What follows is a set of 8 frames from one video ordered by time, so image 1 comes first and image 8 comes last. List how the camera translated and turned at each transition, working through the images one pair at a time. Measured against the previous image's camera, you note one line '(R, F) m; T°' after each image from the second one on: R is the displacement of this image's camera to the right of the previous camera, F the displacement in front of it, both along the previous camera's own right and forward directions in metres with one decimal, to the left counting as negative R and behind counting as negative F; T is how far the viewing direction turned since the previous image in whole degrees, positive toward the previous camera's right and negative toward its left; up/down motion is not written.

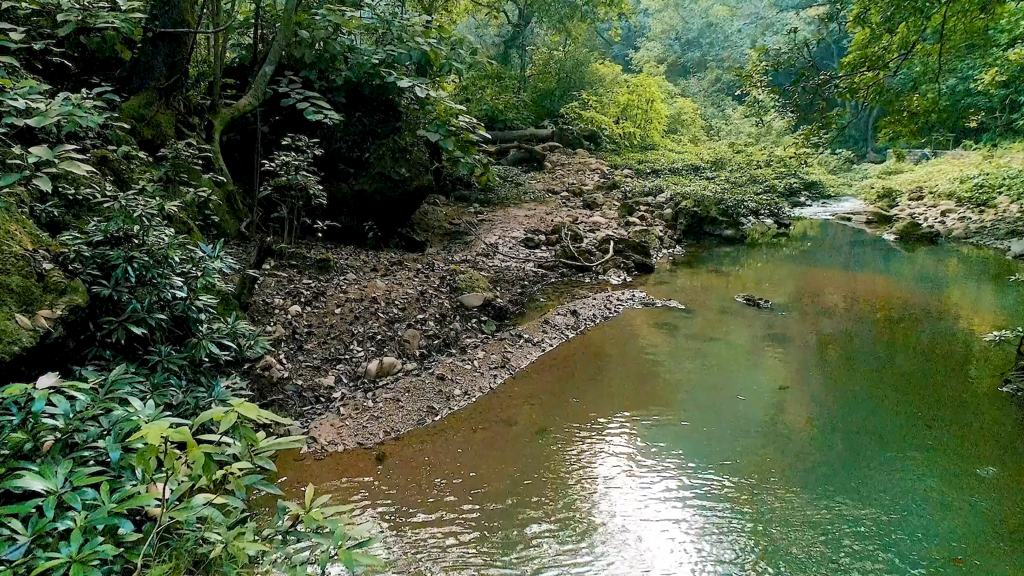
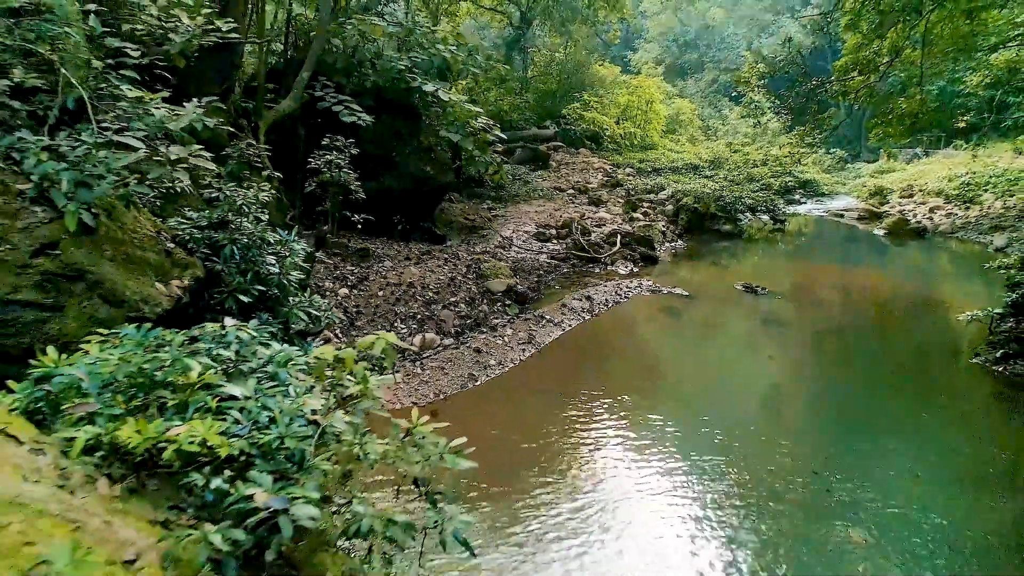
(-0.2, -0.6) m; 0°
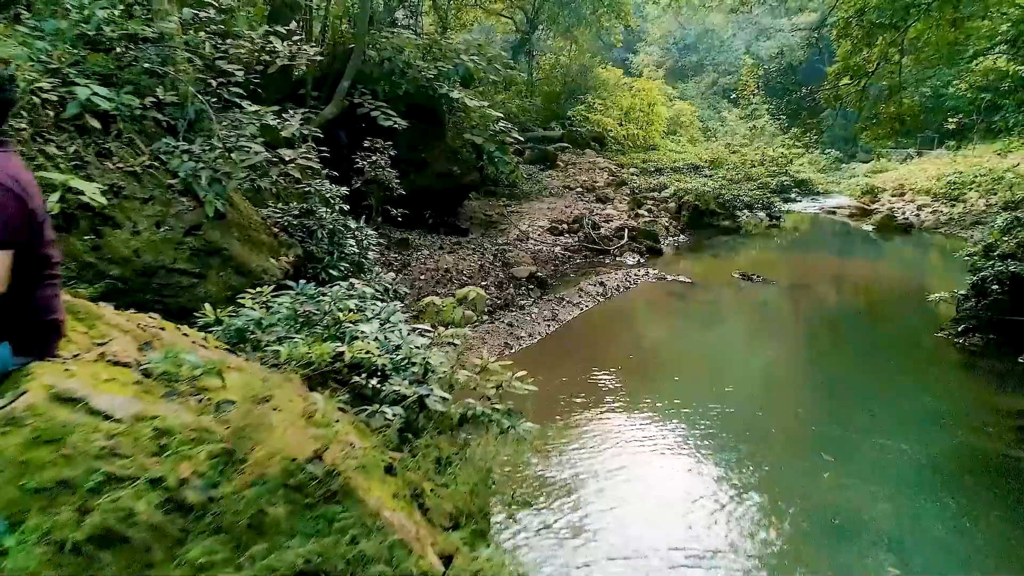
(-0.2, -0.8) m; 0°
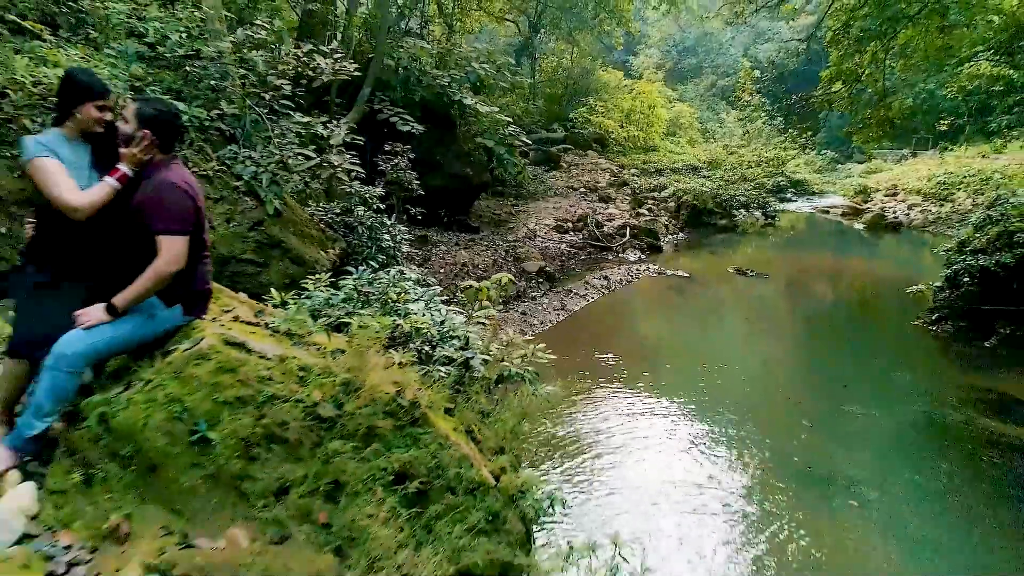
(-0.1, -0.5) m; 0°
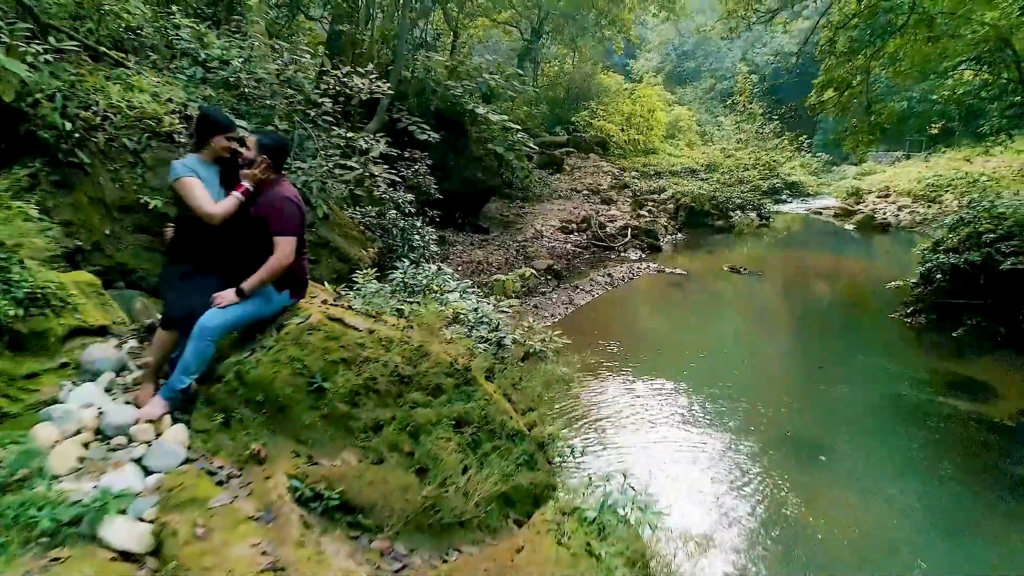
(-0.1, -0.6) m; 0°
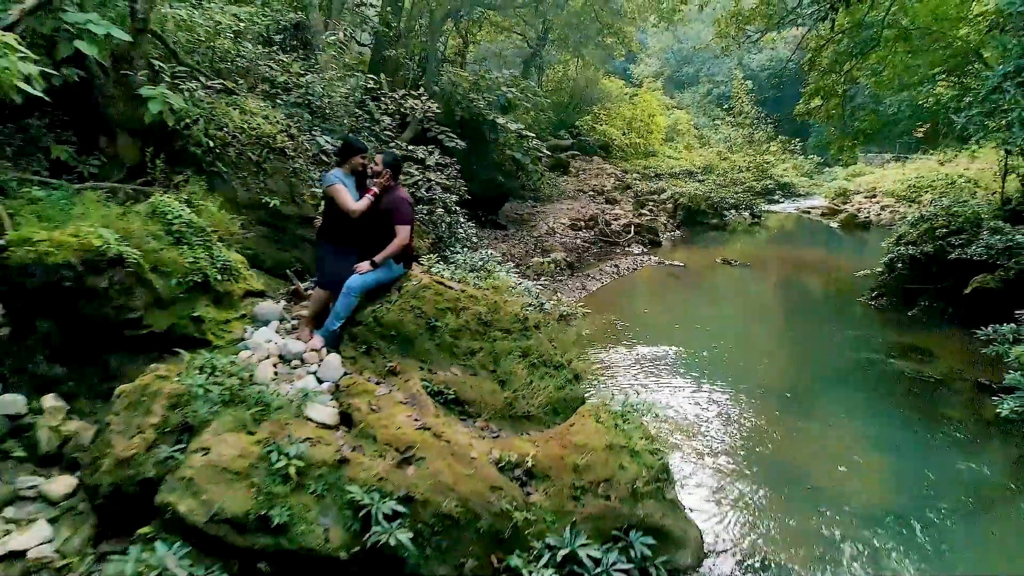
(-0.2, -1.2) m; 0°
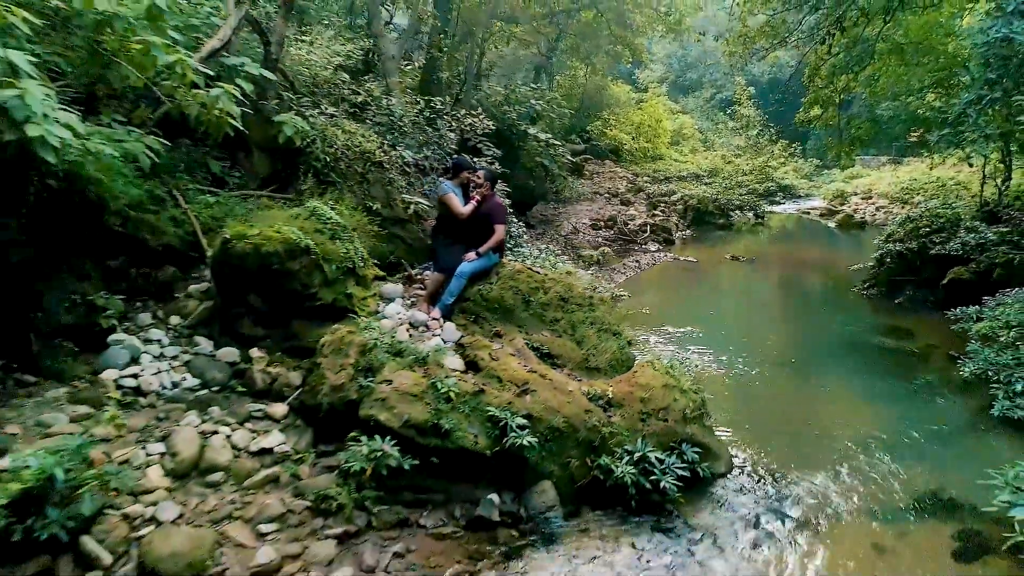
(-0.5, -1.2) m; 0°
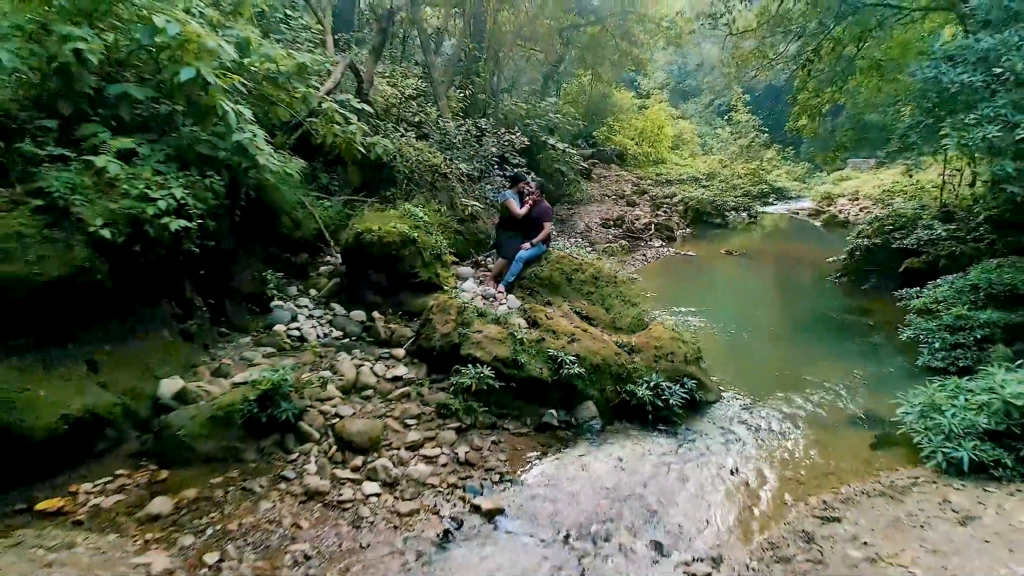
(-0.4, -1.7) m; 0°
